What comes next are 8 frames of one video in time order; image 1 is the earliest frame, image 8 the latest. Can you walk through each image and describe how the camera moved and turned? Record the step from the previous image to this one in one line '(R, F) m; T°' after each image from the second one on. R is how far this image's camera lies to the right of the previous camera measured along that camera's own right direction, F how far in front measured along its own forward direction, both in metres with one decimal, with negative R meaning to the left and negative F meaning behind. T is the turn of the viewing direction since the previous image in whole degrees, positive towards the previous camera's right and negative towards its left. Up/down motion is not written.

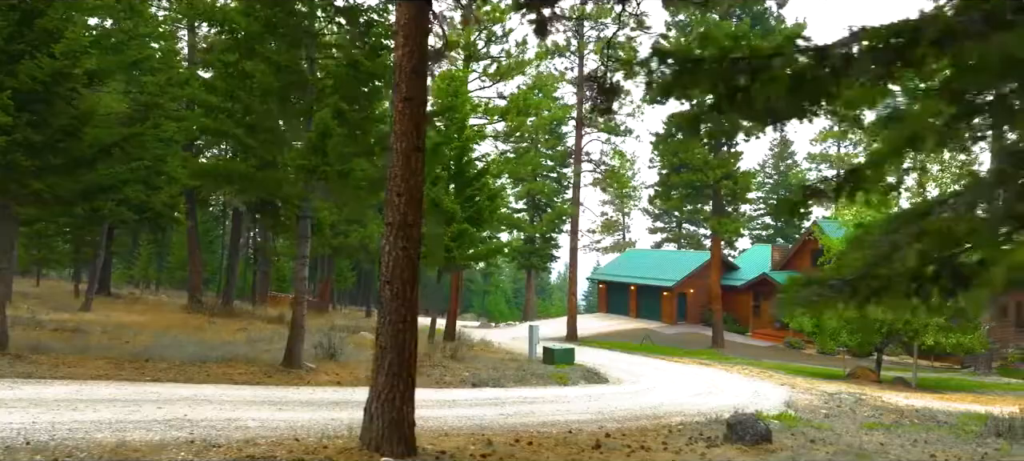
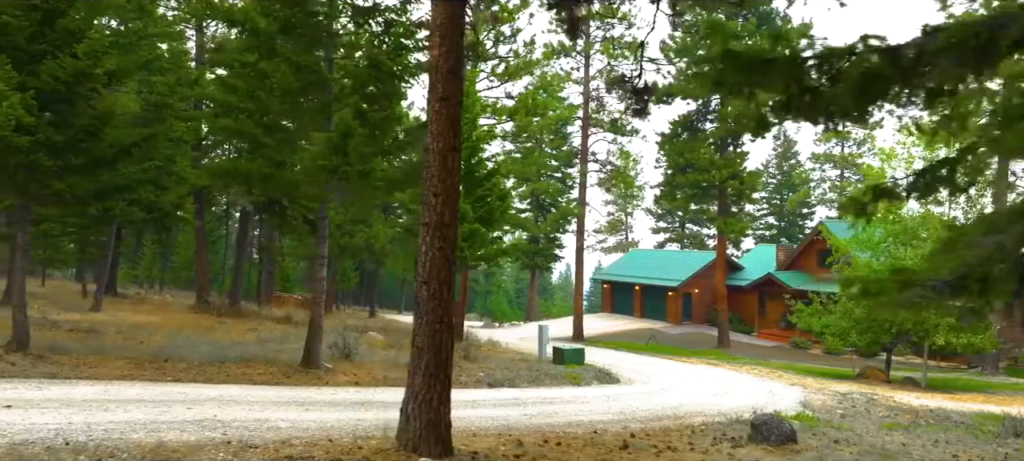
(-0.3, 0.0) m; 0°
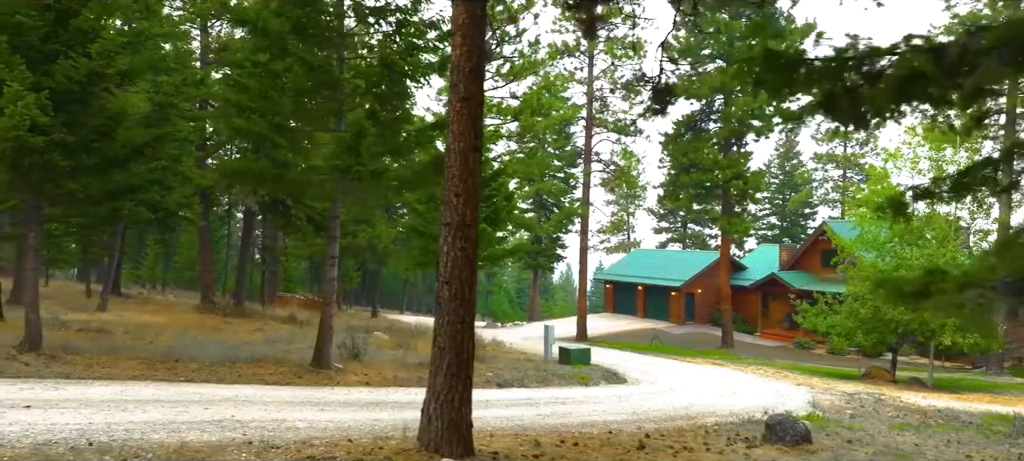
(-0.2, 0.0) m; 0°
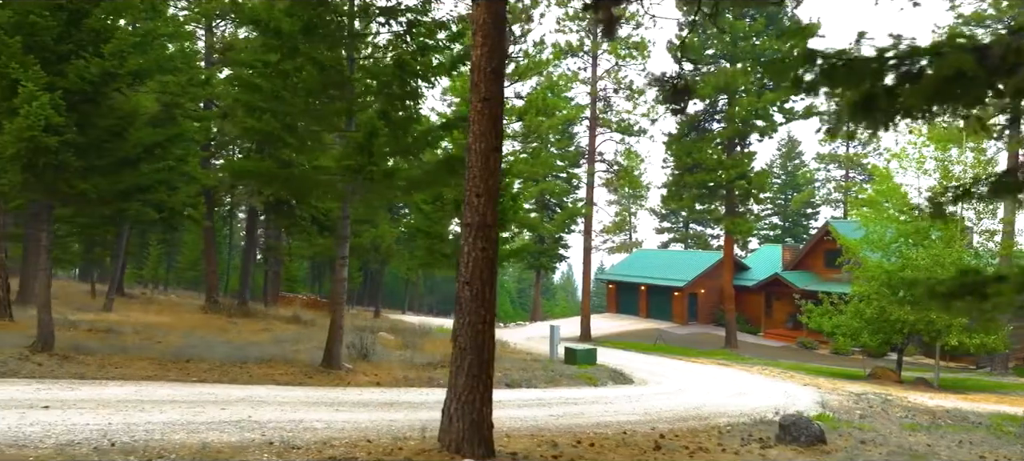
(-0.2, 0.0) m; 0°
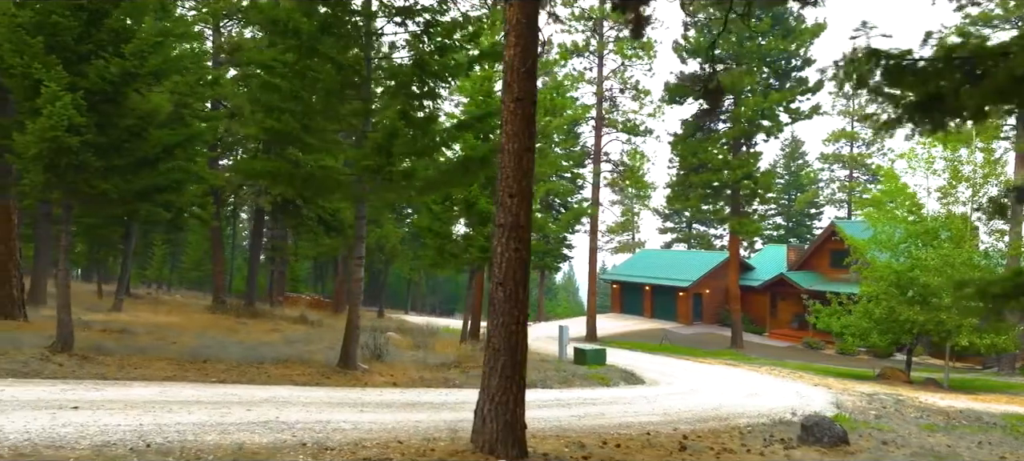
(-0.3, 0.0) m; 0°
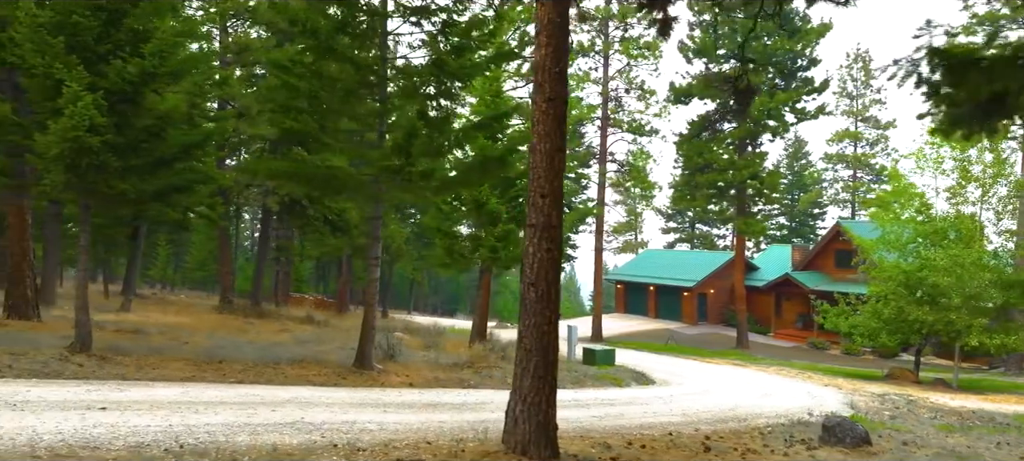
(-0.3, 0.0) m; 0°
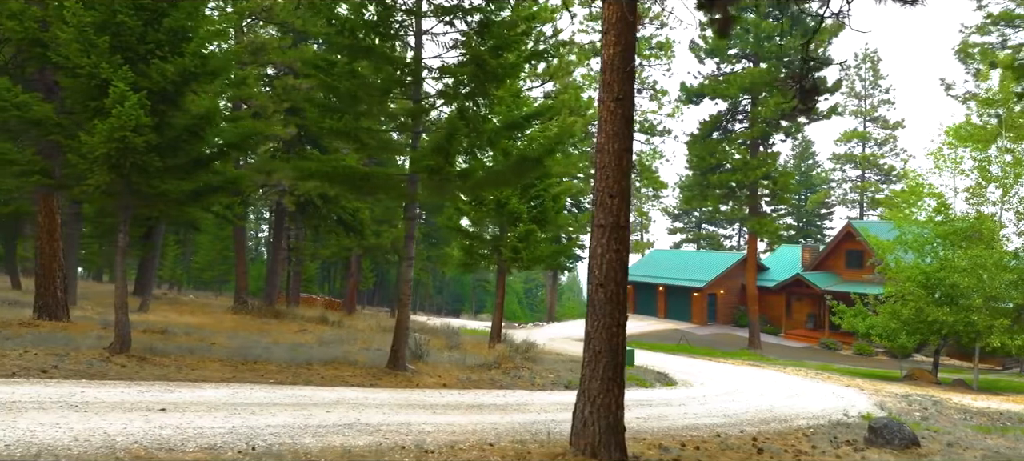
(-0.6, 0.0) m; 0°
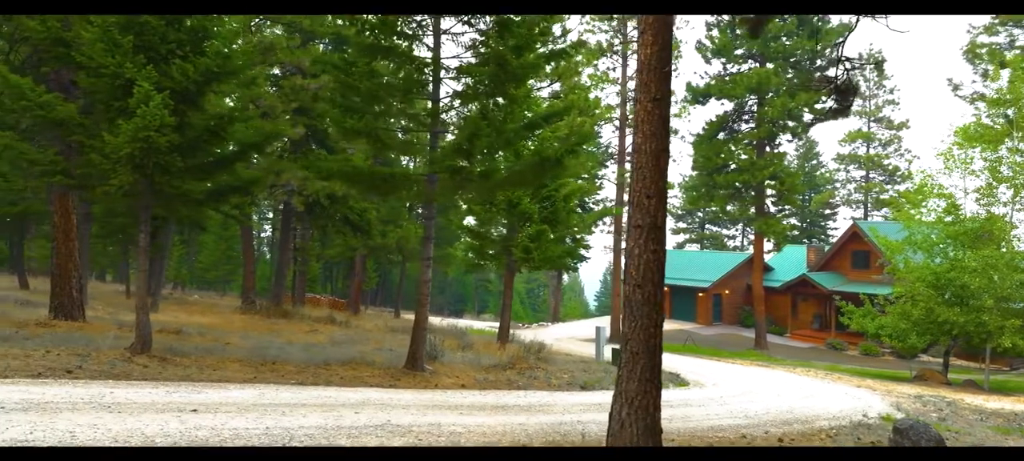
(-0.3, 0.0) m; 0°
